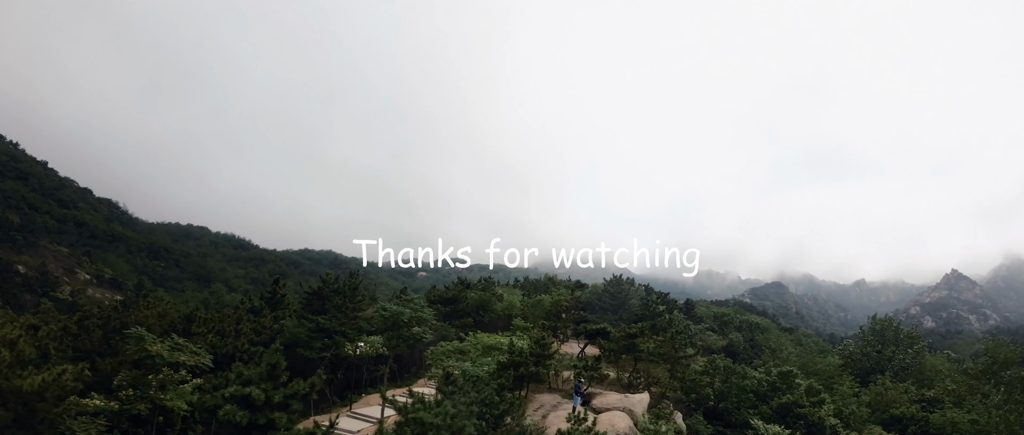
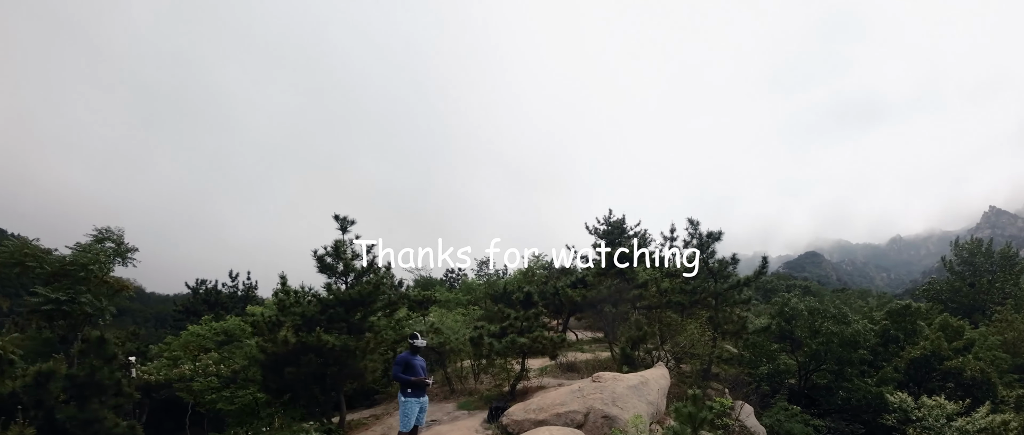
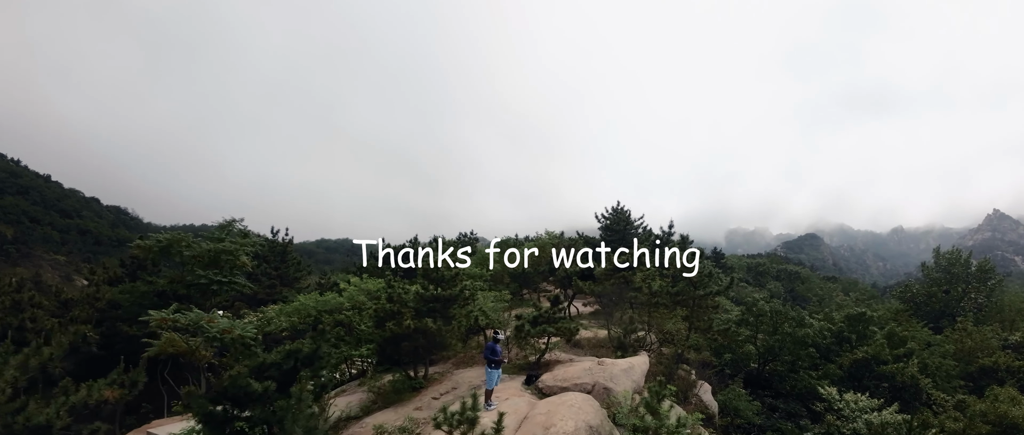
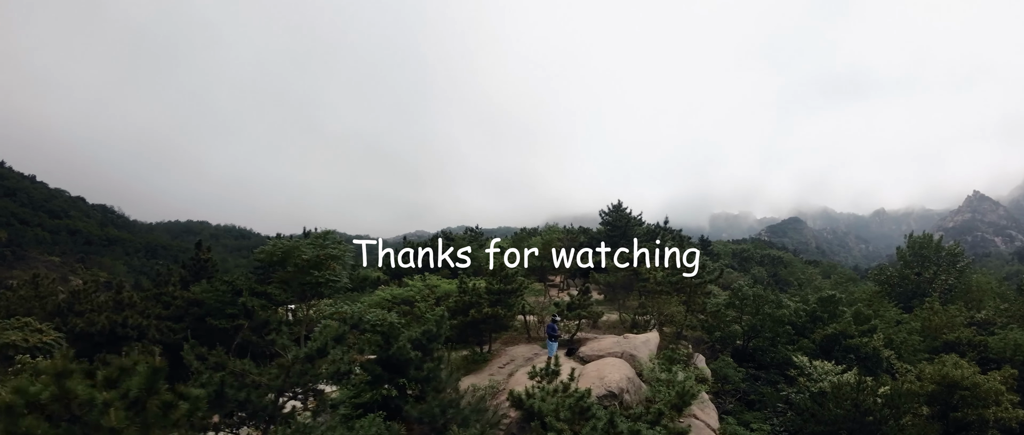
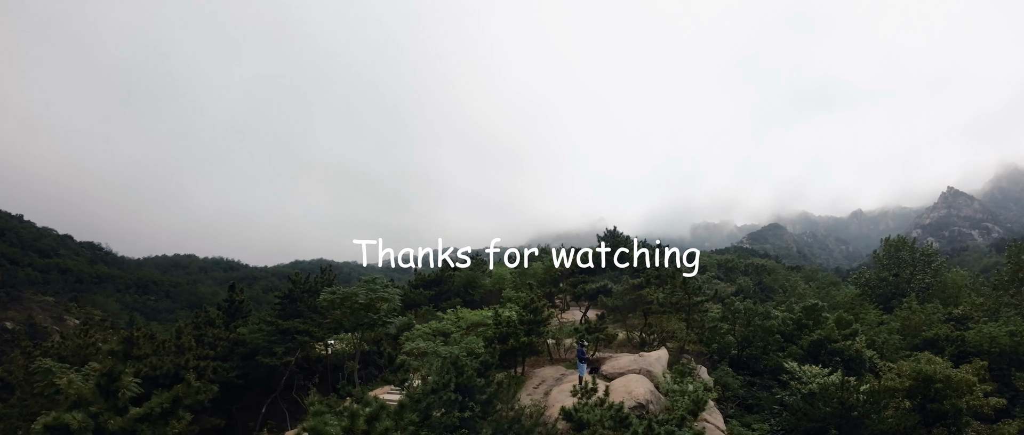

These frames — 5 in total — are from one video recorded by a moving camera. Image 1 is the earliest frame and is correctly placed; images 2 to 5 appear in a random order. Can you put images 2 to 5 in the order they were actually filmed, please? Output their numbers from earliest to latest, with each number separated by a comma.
5, 4, 3, 2
